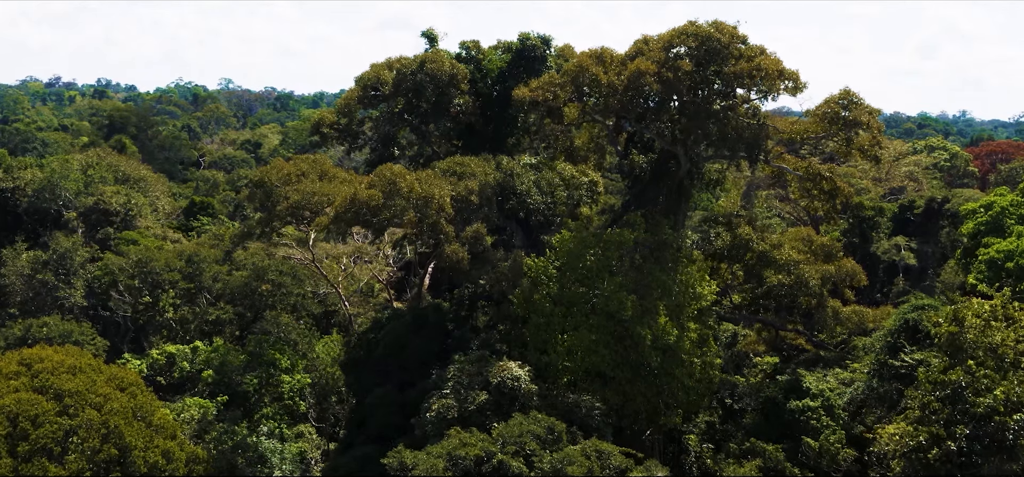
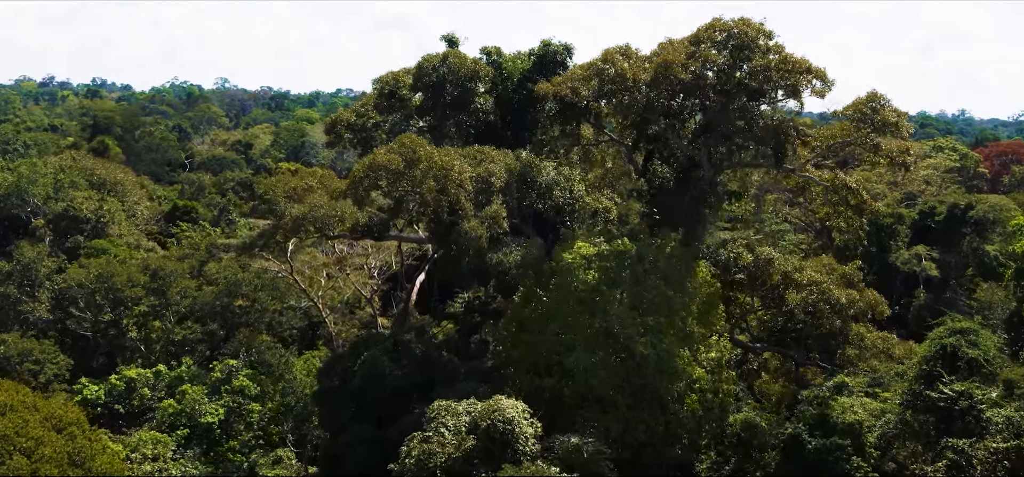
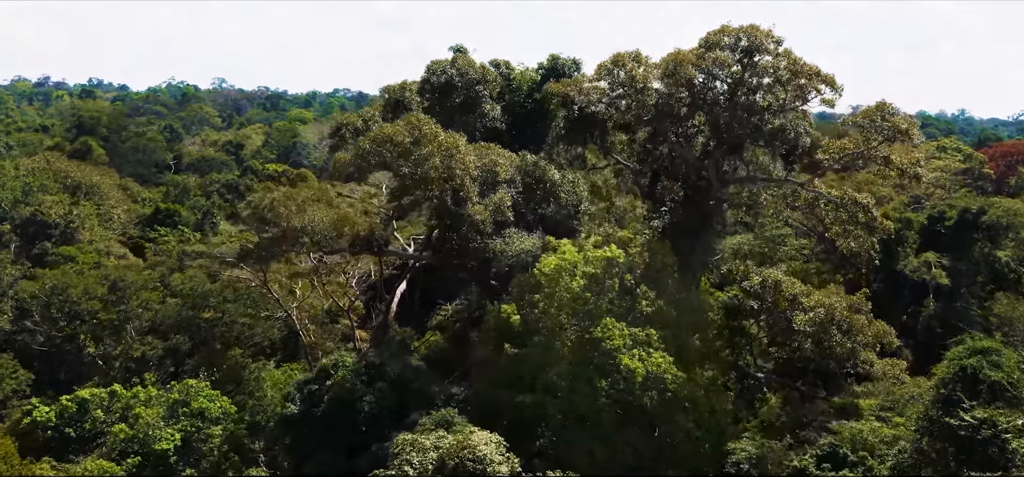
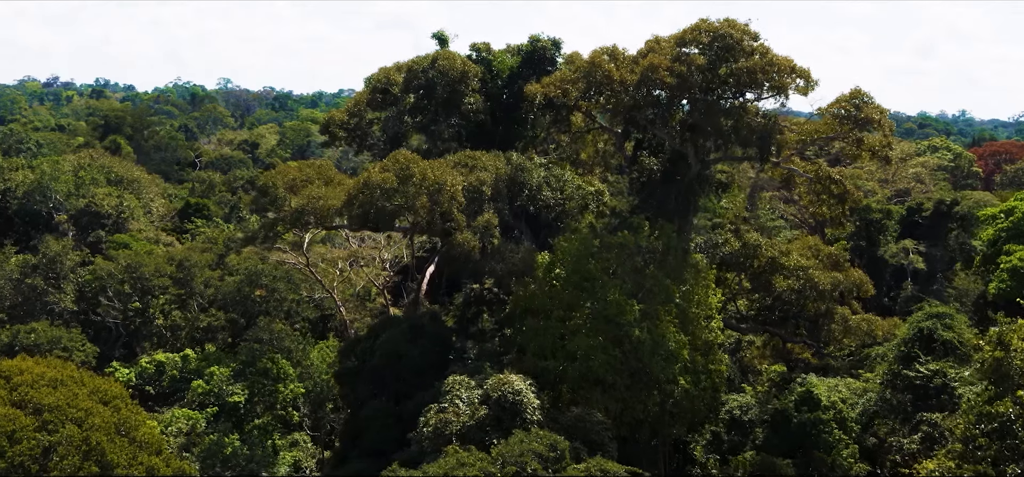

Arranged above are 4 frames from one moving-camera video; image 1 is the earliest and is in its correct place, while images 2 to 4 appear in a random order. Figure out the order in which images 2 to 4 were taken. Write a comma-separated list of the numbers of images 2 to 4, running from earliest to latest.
4, 2, 3
